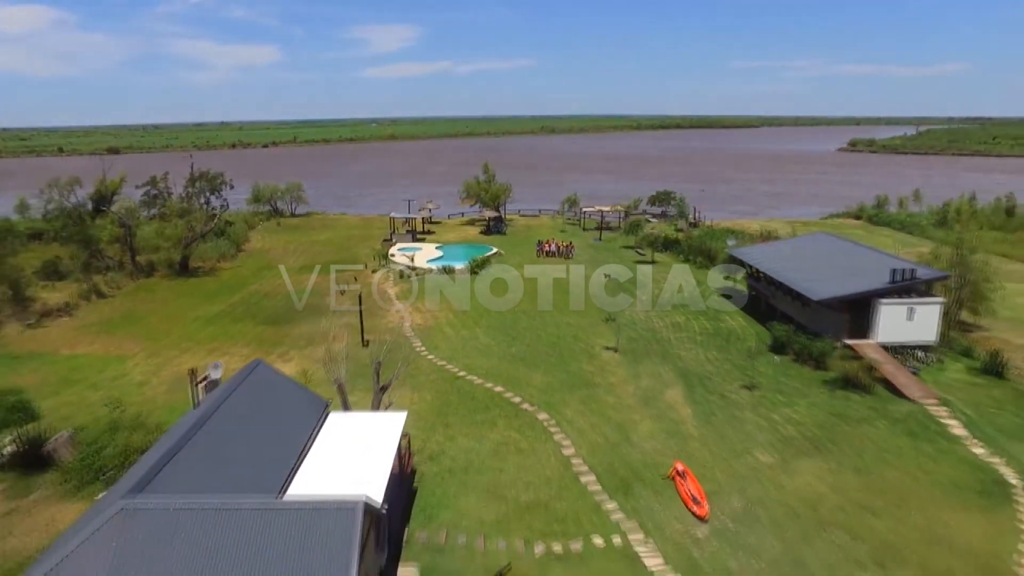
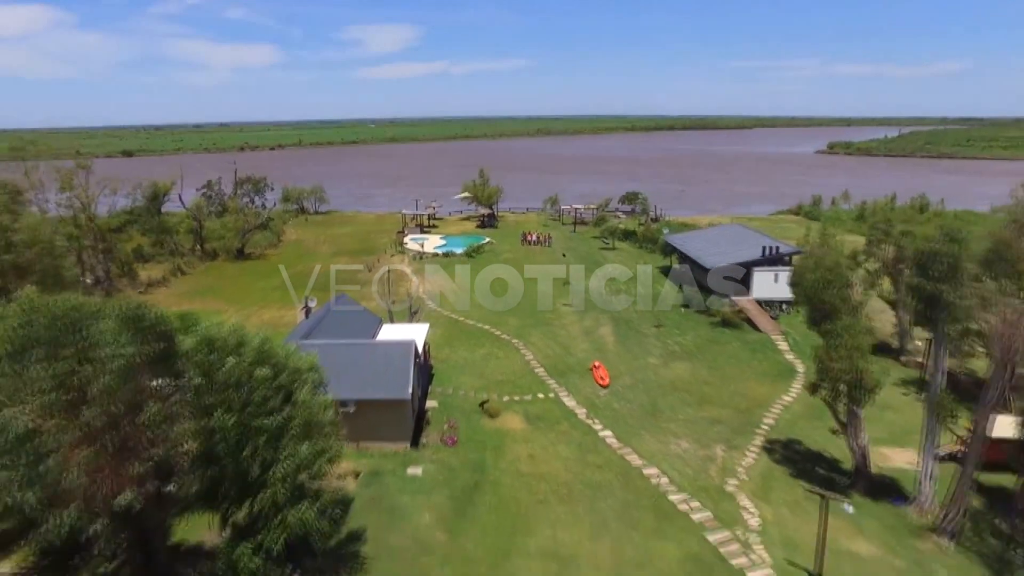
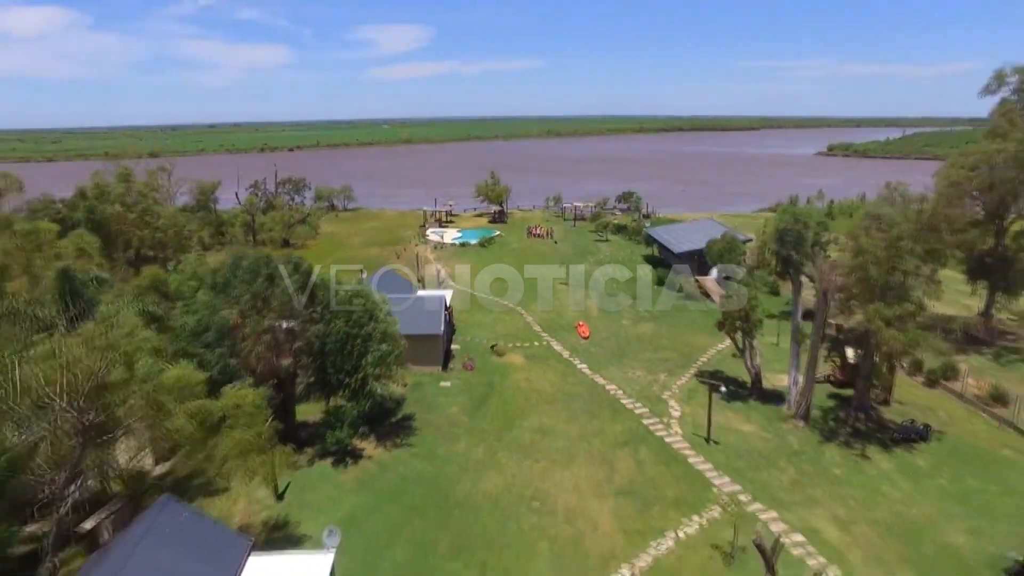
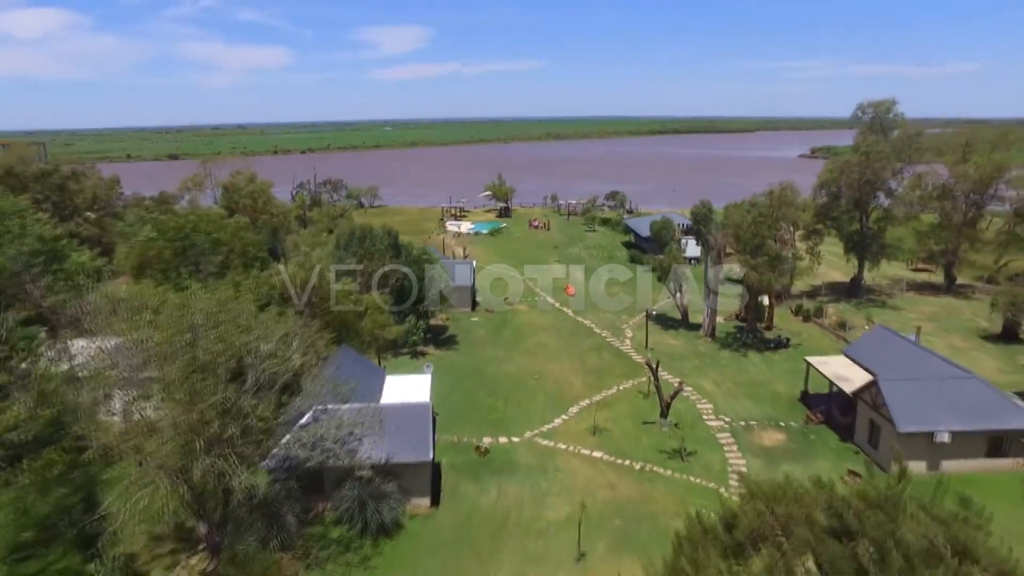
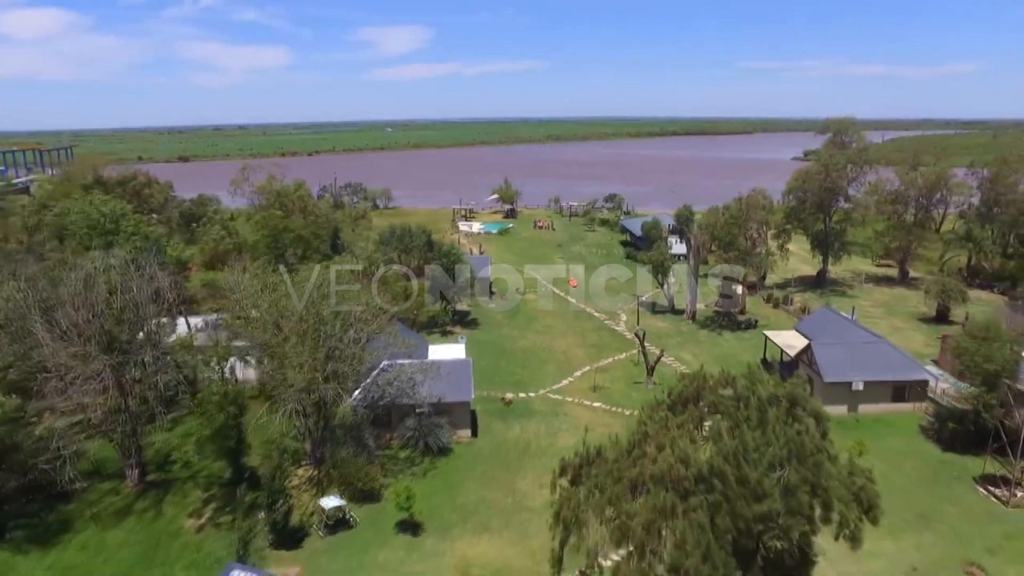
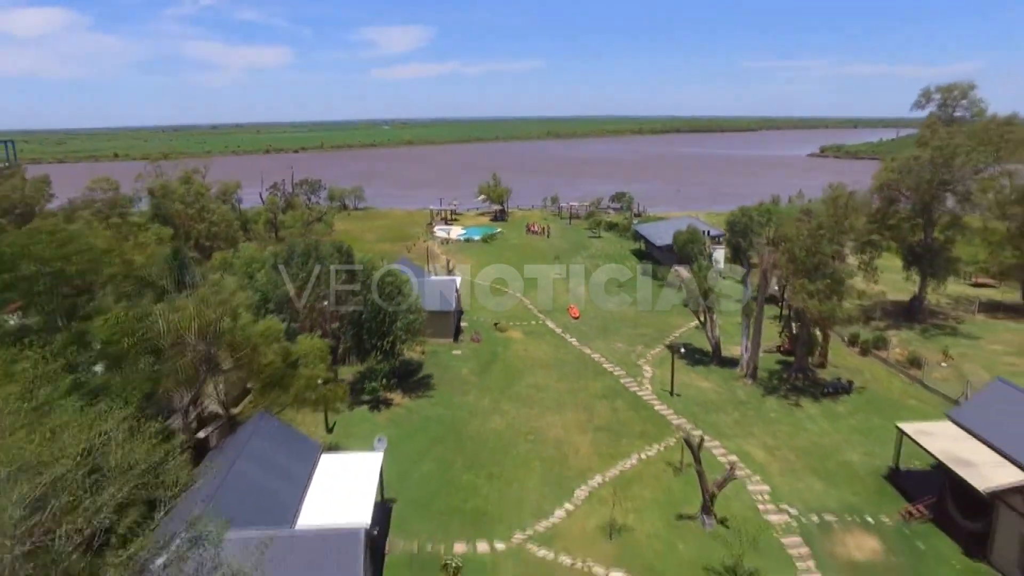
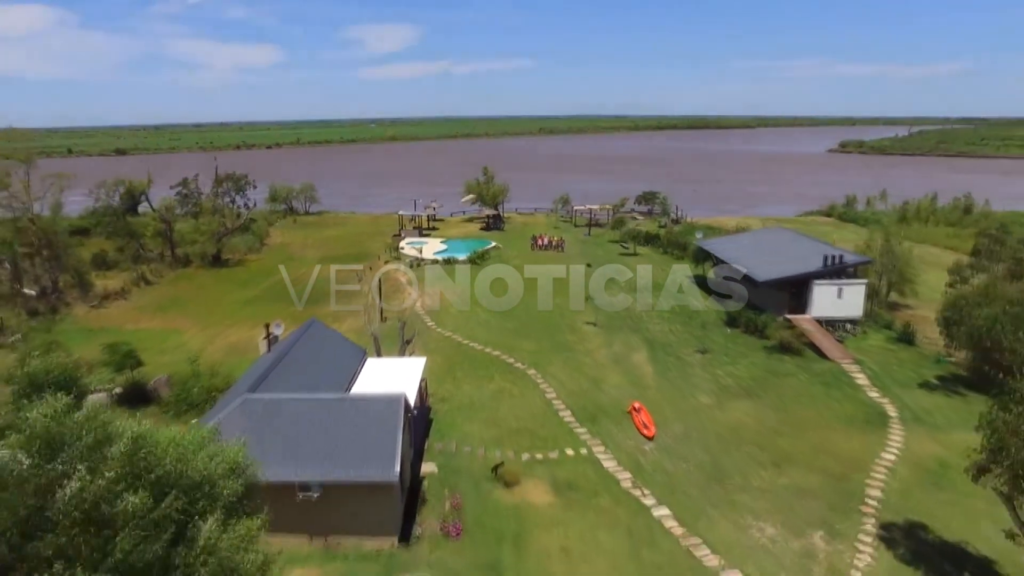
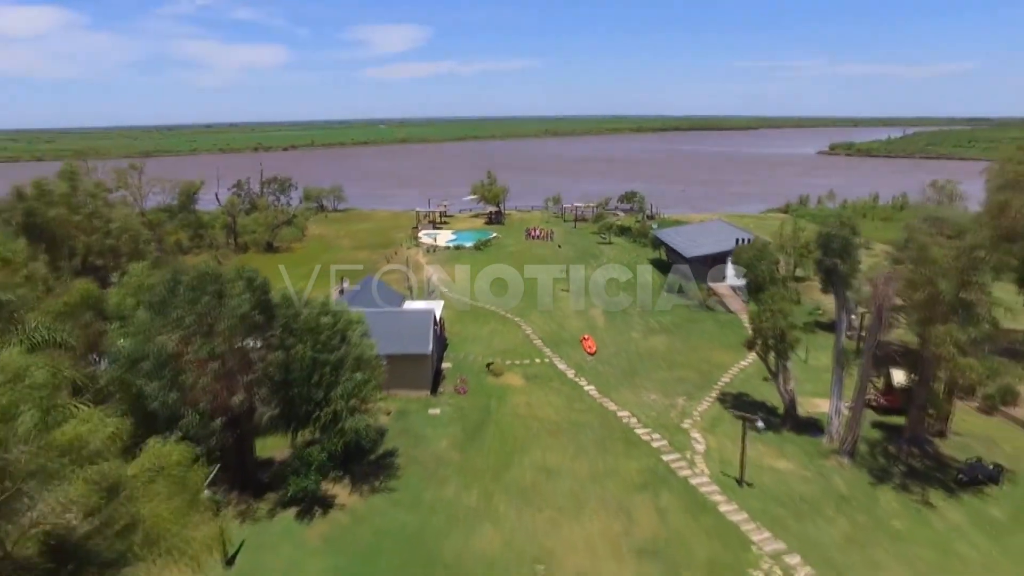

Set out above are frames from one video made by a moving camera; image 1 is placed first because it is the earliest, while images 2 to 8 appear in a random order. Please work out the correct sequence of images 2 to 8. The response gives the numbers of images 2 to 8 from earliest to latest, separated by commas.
7, 2, 8, 3, 6, 4, 5
